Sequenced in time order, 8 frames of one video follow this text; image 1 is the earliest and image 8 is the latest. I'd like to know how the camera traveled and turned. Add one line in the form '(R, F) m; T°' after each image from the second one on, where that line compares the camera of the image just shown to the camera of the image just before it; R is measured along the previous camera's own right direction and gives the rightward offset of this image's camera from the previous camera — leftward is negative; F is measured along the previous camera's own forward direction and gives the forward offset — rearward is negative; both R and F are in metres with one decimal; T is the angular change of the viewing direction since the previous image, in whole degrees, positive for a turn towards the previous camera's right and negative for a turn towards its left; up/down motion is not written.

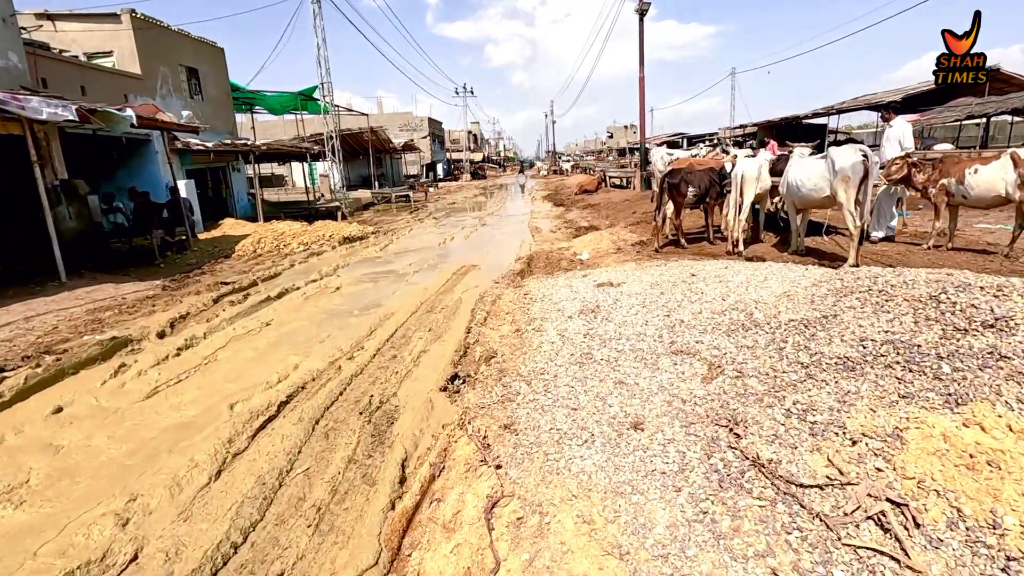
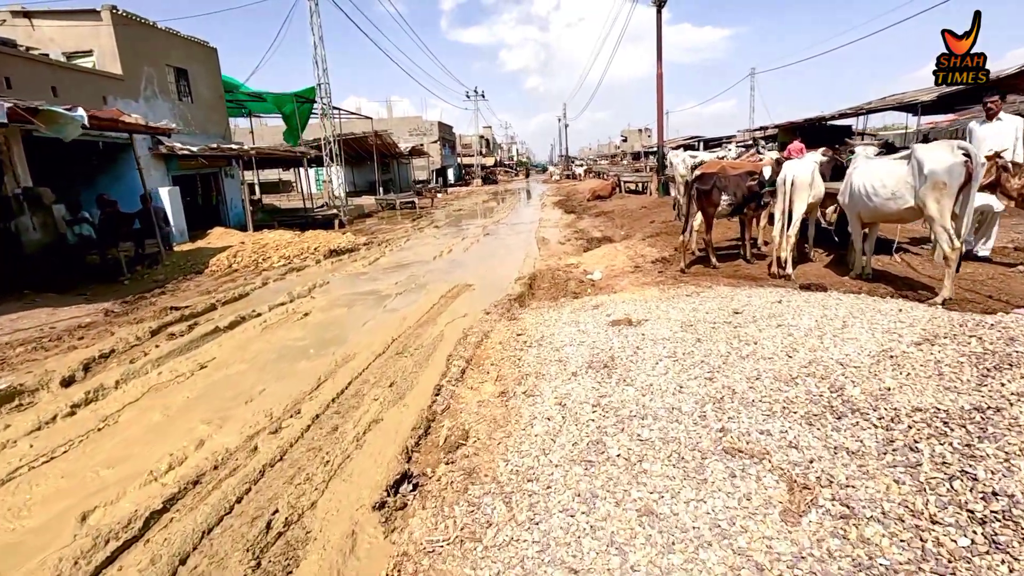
(+0.2, +1.5) m; -1°
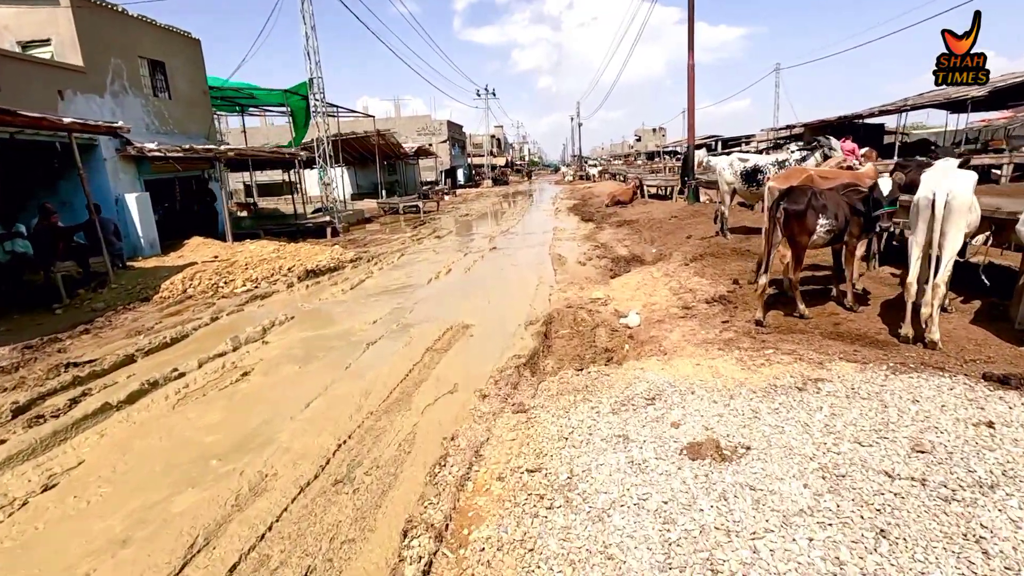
(0.0, +2.2) m; -1°
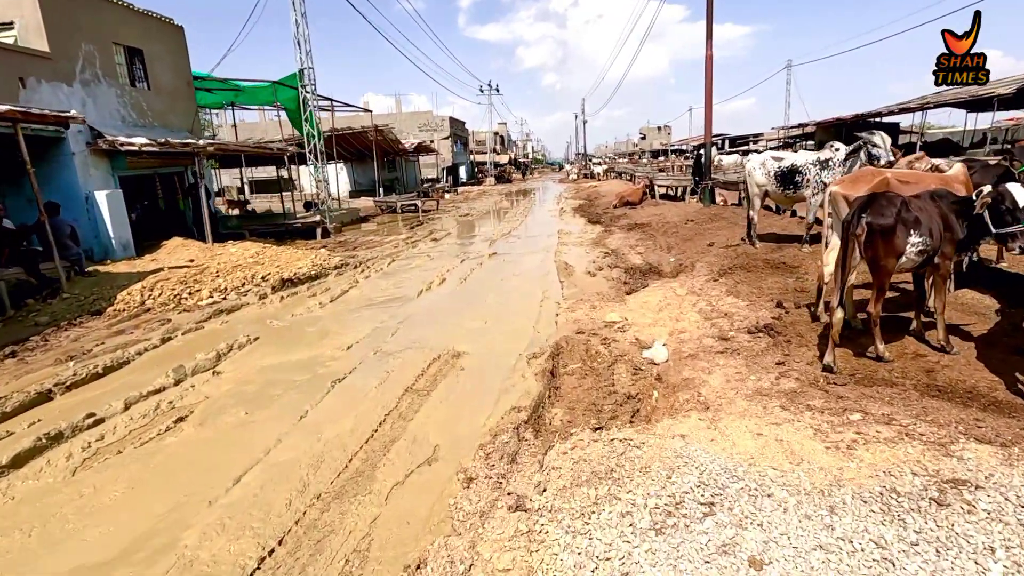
(0.0, +1.3) m; 0°
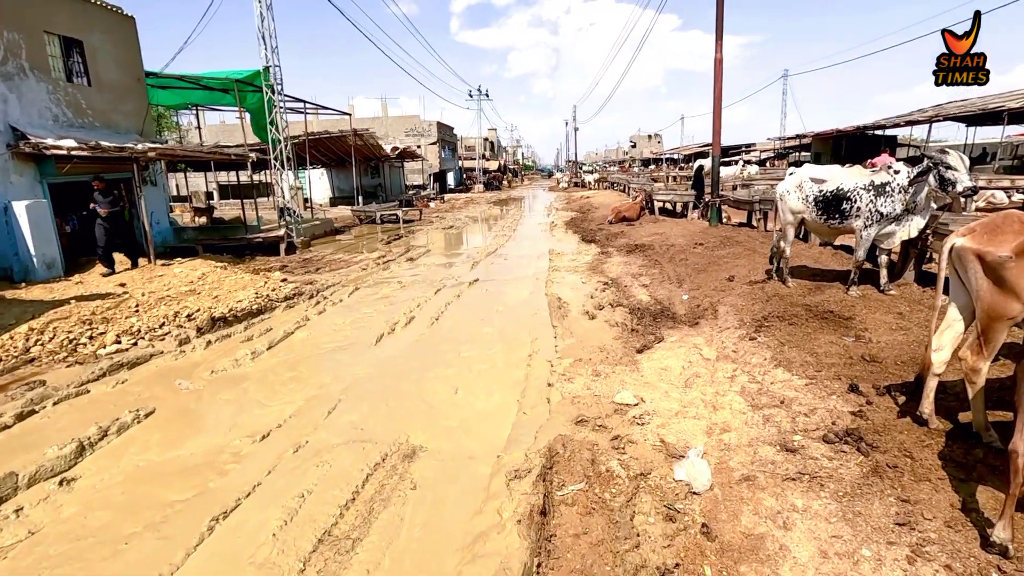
(+0.1, +1.8) m; +1°
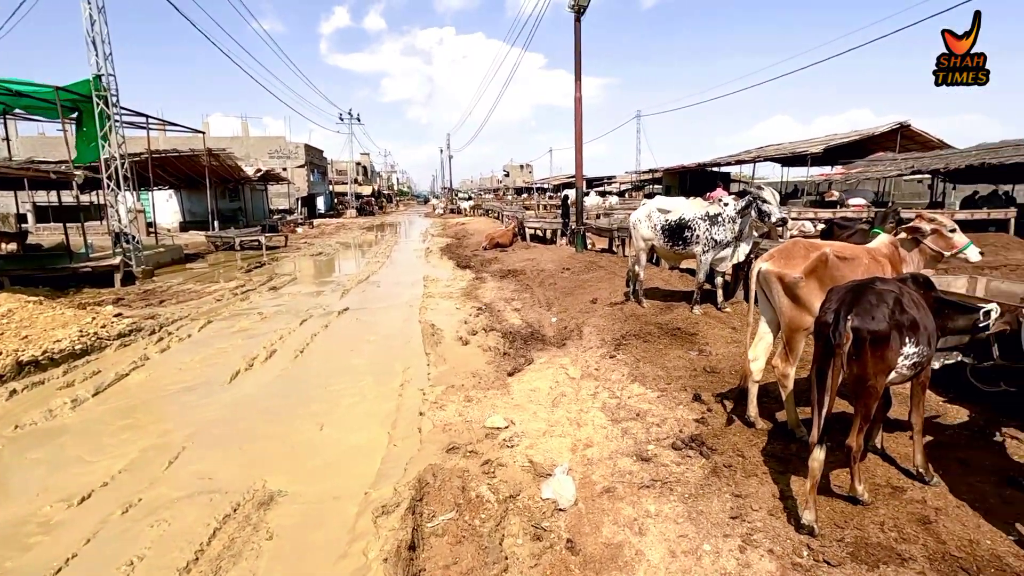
(+0.1, 0.0) m; +13°
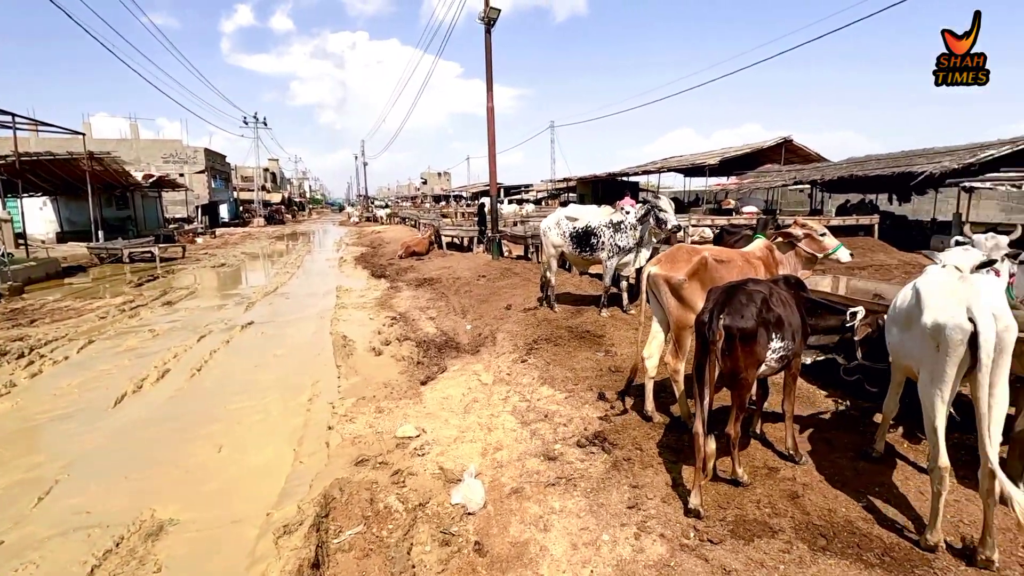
(+0.1, -0.1) m; +8°
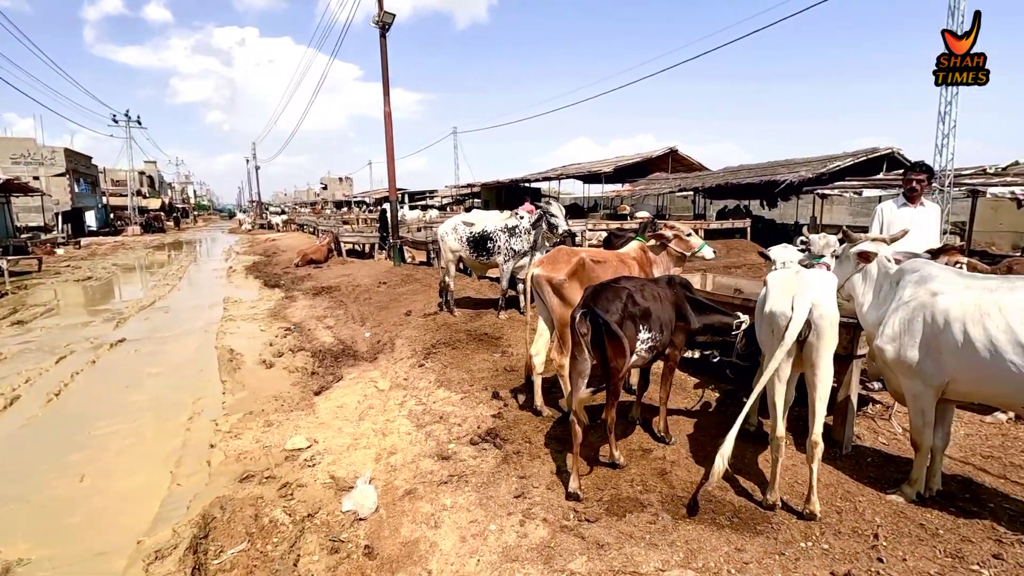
(+0.2, -0.1) m; +10°
